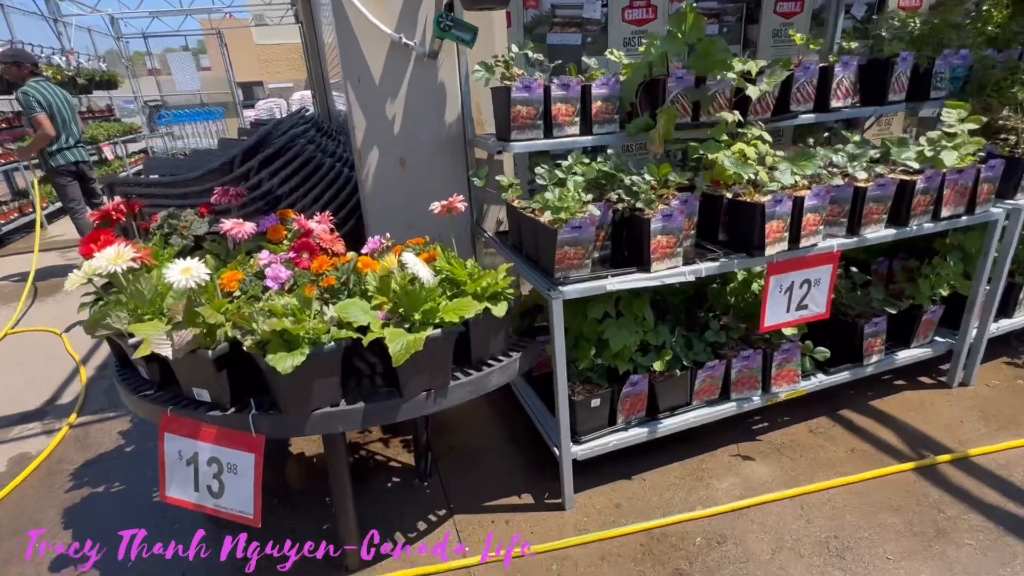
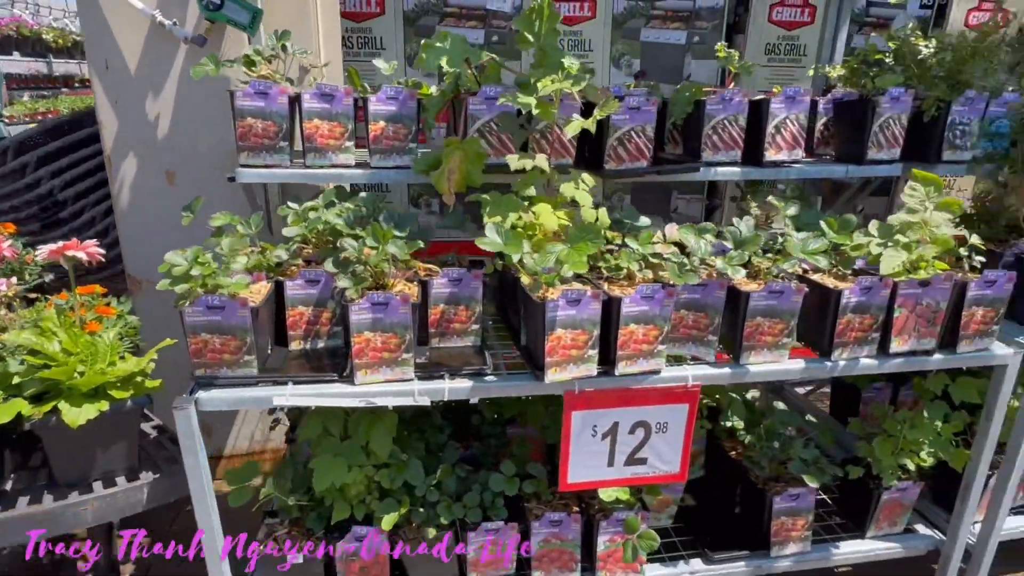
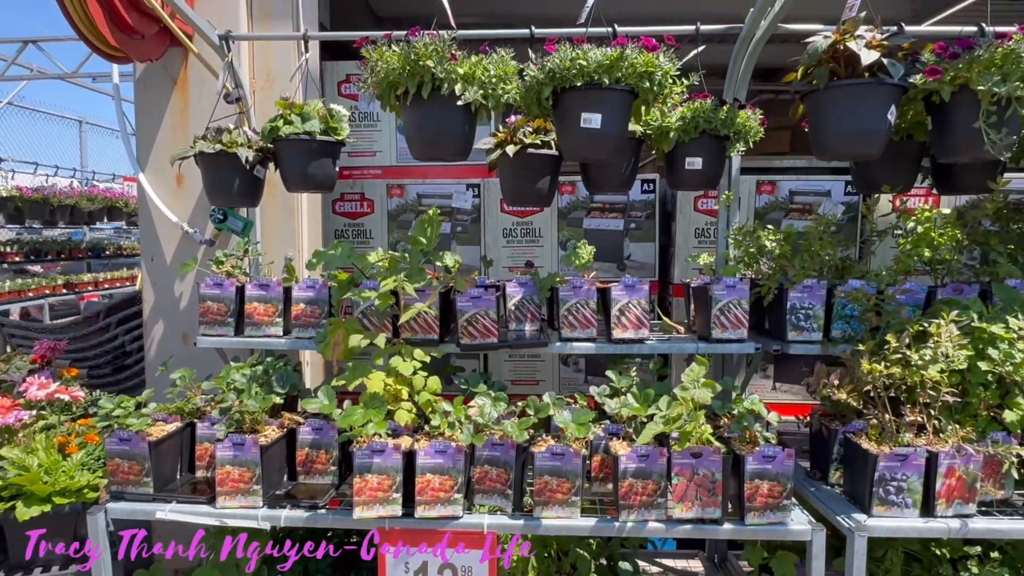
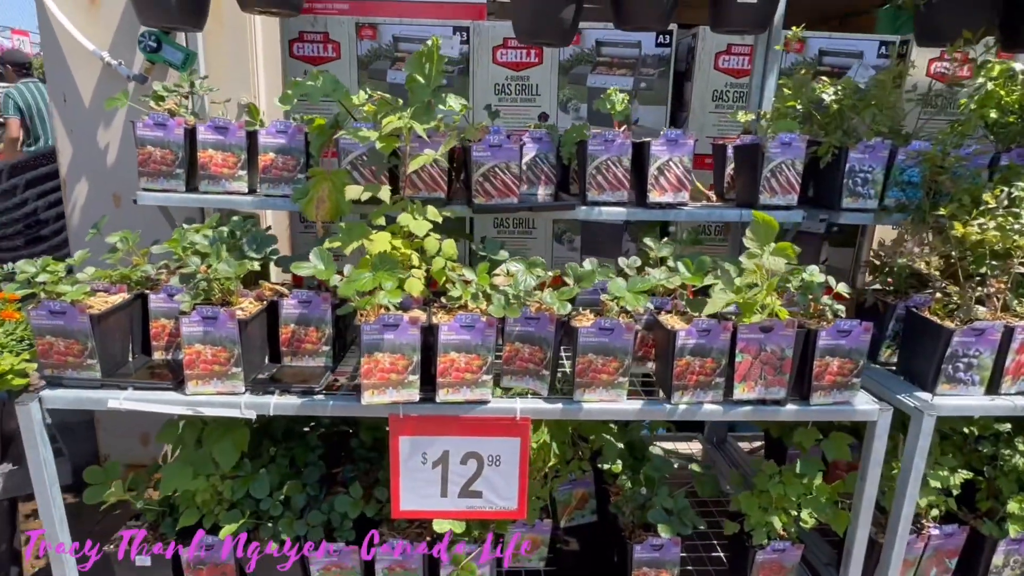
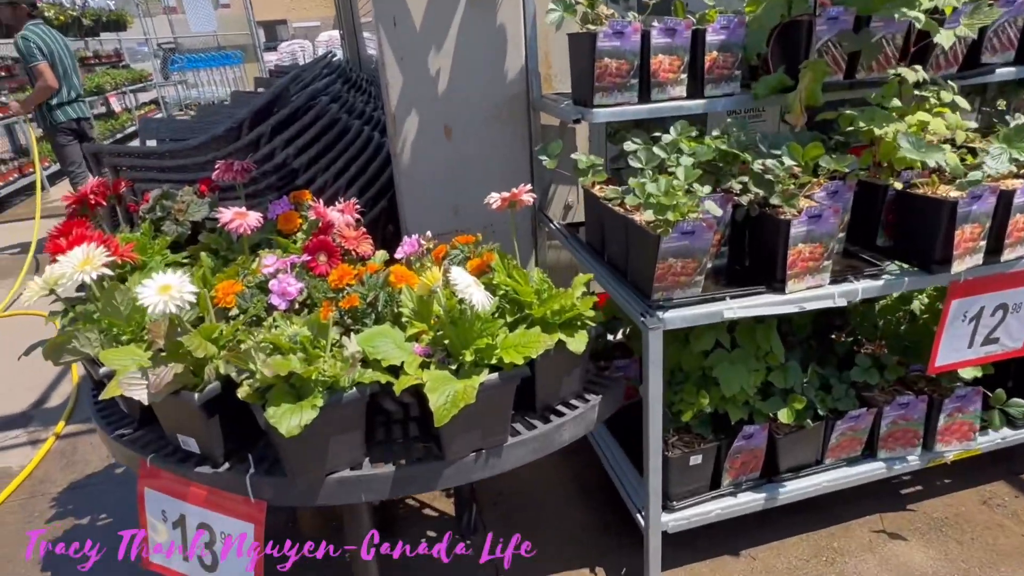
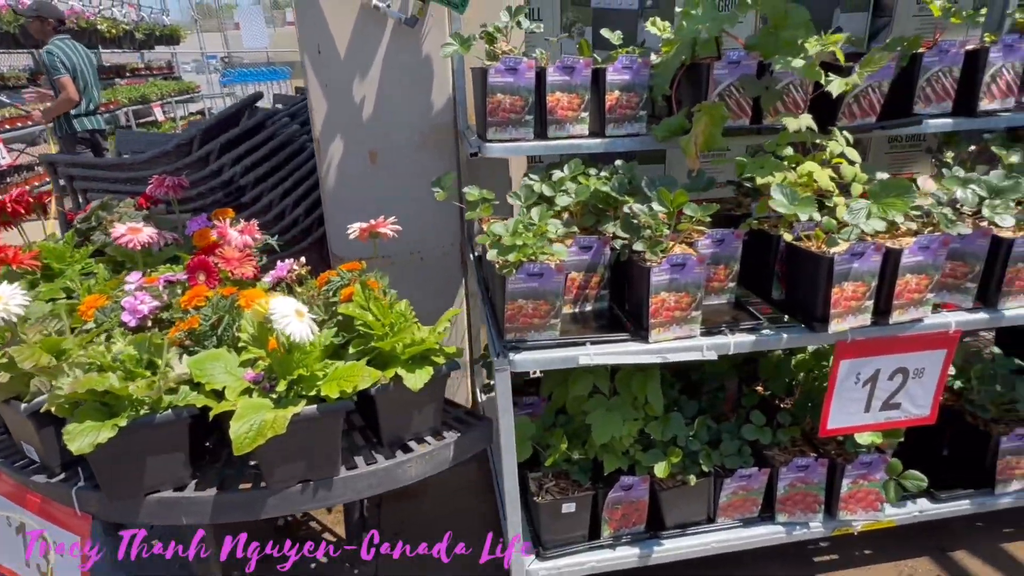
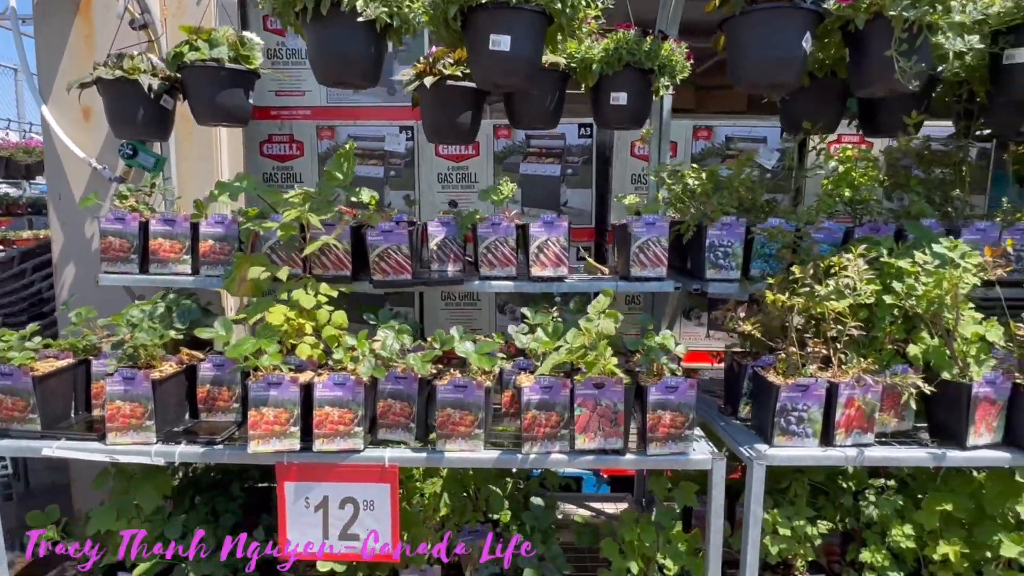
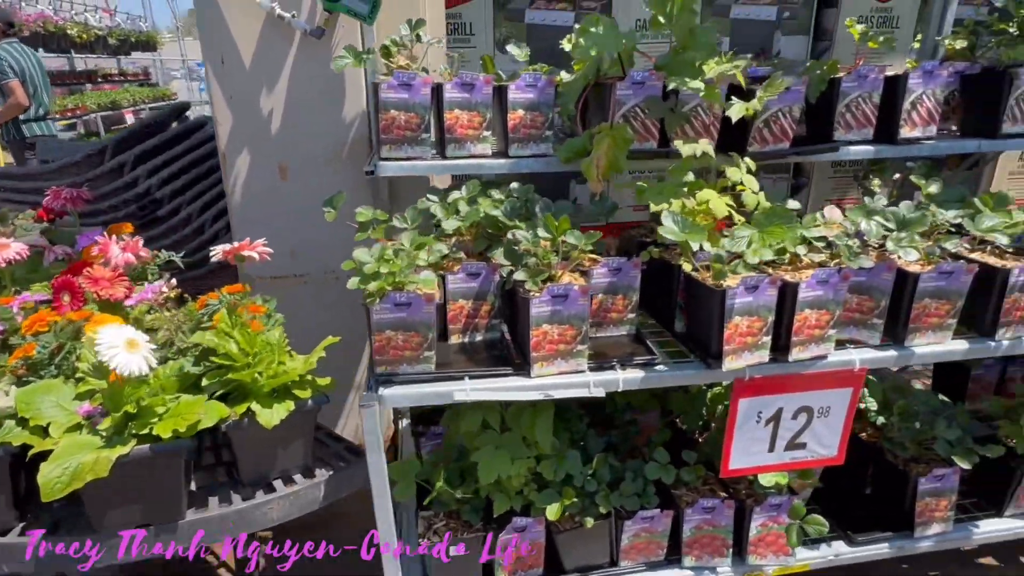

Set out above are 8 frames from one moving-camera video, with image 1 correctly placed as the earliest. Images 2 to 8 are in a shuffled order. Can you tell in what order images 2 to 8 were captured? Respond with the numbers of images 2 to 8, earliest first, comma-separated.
5, 6, 8, 2, 4, 3, 7
